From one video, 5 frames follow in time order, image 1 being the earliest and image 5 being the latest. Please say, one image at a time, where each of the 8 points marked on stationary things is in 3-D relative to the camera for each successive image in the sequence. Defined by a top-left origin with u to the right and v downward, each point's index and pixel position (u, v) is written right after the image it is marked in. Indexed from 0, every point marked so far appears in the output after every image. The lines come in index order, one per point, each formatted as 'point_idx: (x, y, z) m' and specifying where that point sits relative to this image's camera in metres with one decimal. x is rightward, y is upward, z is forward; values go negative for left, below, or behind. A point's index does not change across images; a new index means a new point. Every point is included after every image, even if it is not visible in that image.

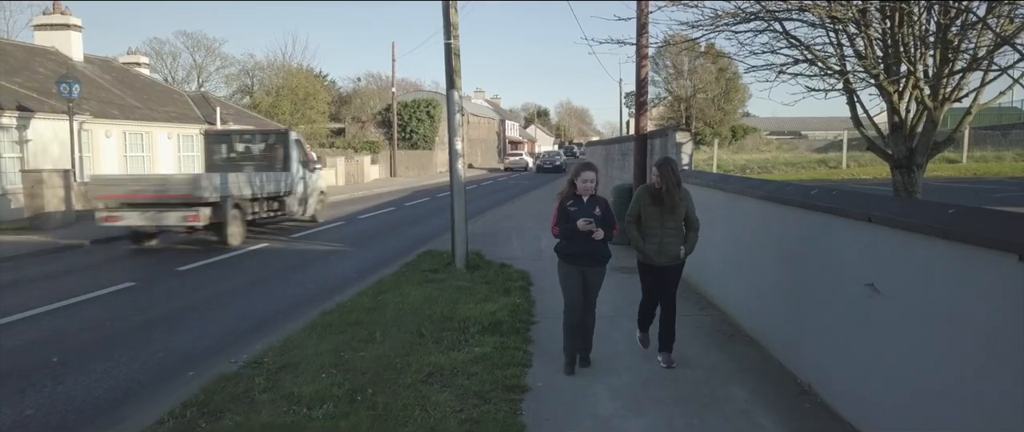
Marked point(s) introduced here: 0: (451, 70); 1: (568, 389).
0: (-0.7, +1.8, +9.6) m
1: (+0.4, -1.1, +5.0) m
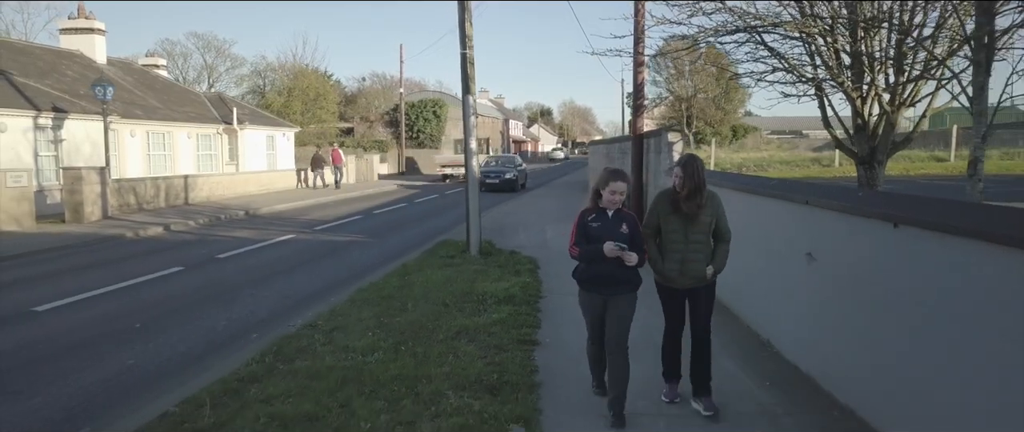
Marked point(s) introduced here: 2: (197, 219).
0: (-0.6, +1.9, +10.7) m
1: (+0.5, -1.0, +6.1) m
2: (-6.9, -0.1, +17.0) m
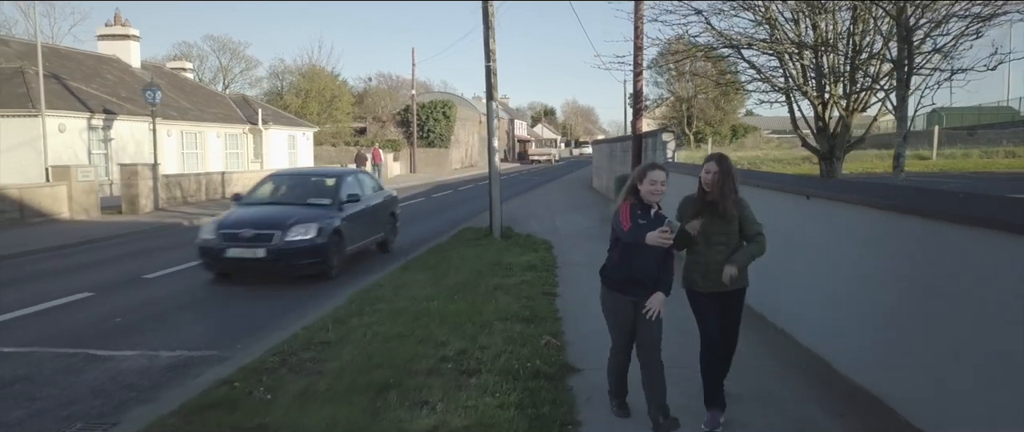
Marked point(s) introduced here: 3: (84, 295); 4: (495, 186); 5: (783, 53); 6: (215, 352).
0: (-0.4, +2.1, +12.5) m
1: (+0.7, -0.8, +7.9) m
2: (-6.6, +0.1, +18.8) m
3: (-4.7, -0.9, +8.7) m
4: (-0.3, +0.5, +12.3) m
5: (+3.5, +2.1, +10.2) m
6: (-2.3, -1.1, +6.1) m
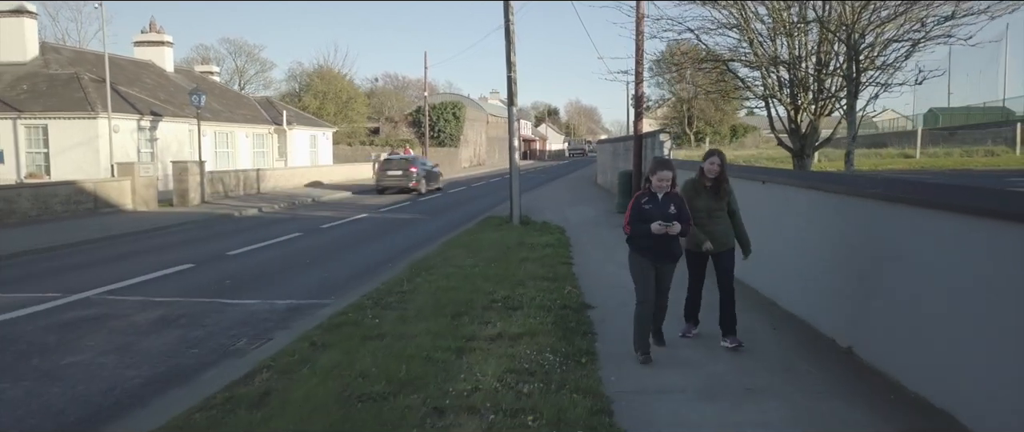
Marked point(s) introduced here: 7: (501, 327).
0: (0.0, +2.3, +14.4) m
1: (+1.0, -0.6, +9.8) m
2: (-6.3, +0.3, +20.7) m
3: (-4.4, -0.7, +10.6) m
4: (0.0, +0.7, +14.3) m
5: (+3.9, +2.3, +12.1) m
6: (-2.0, -0.9, +8.0) m
7: (-0.1, -0.9, +6.2) m
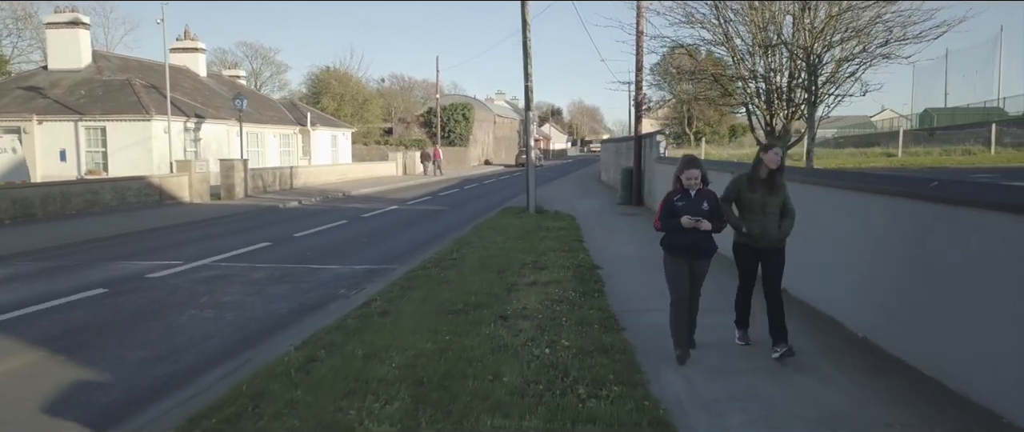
0: (+0.3, +2.5, +16.7) m
1: (+1.4, -0.4, +12.0) m
2: (-5.9, +0.5, +23.0) m
3: (-4.1, -0.5, +12.9) m
4: (+0.4, +0.9, +16.5) m
5: (+4.2, +2.5, +14.3) m
6: (-1.7, -0.7, +10.3) m
7: (+0.2, -0.7, +8.5) m
